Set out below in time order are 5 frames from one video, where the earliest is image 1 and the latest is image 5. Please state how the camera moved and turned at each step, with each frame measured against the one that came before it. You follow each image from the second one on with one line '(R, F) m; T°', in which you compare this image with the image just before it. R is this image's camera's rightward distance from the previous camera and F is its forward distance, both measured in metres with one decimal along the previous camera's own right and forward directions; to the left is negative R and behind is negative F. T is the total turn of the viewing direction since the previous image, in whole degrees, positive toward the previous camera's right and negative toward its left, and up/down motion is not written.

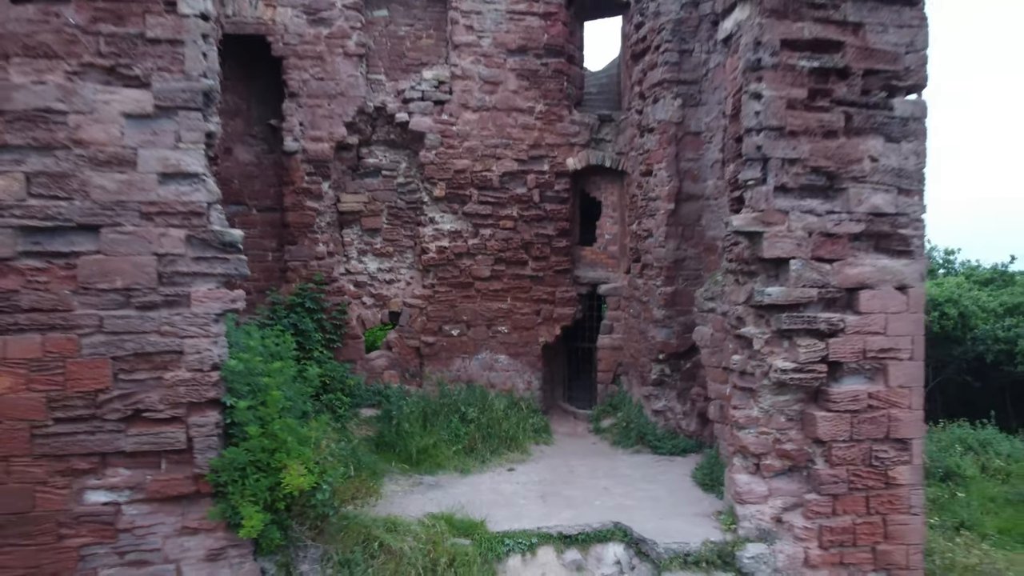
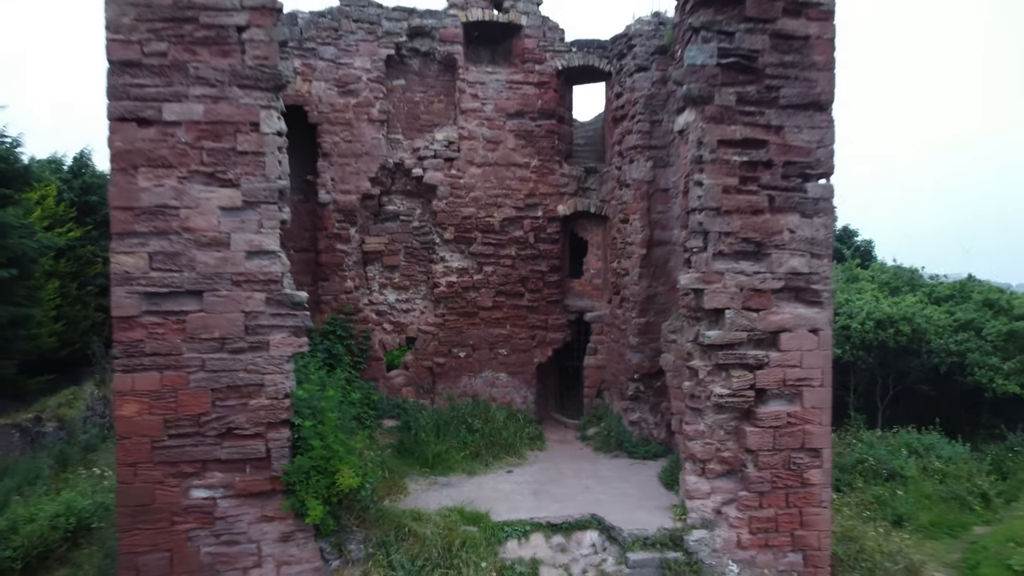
(0.0, -1.1) m; 0°
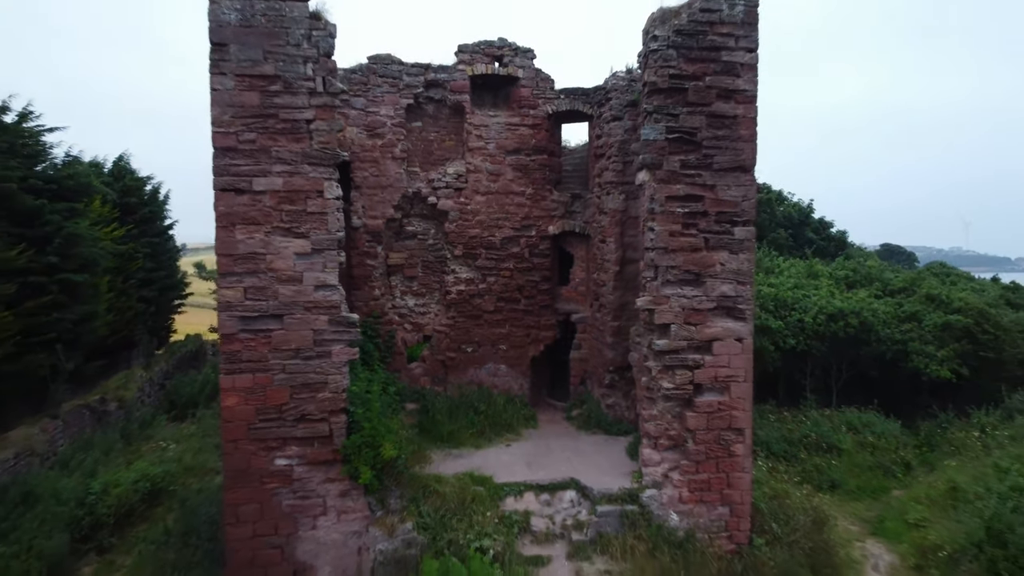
(0.0, -1.5) m; 0°
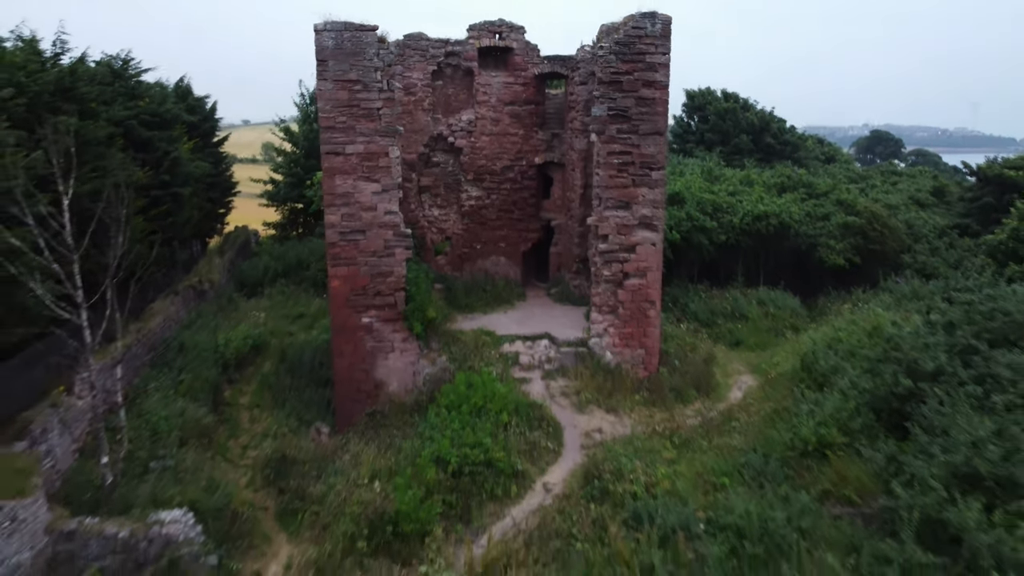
(+0.1, -3.5) m; 0°
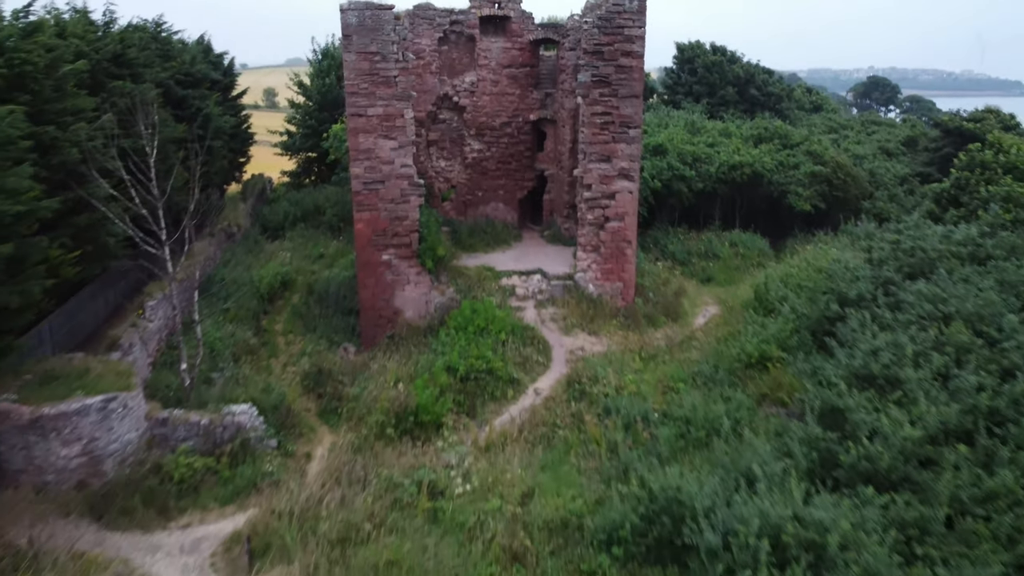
(0.0, -1.7) m; 0°
